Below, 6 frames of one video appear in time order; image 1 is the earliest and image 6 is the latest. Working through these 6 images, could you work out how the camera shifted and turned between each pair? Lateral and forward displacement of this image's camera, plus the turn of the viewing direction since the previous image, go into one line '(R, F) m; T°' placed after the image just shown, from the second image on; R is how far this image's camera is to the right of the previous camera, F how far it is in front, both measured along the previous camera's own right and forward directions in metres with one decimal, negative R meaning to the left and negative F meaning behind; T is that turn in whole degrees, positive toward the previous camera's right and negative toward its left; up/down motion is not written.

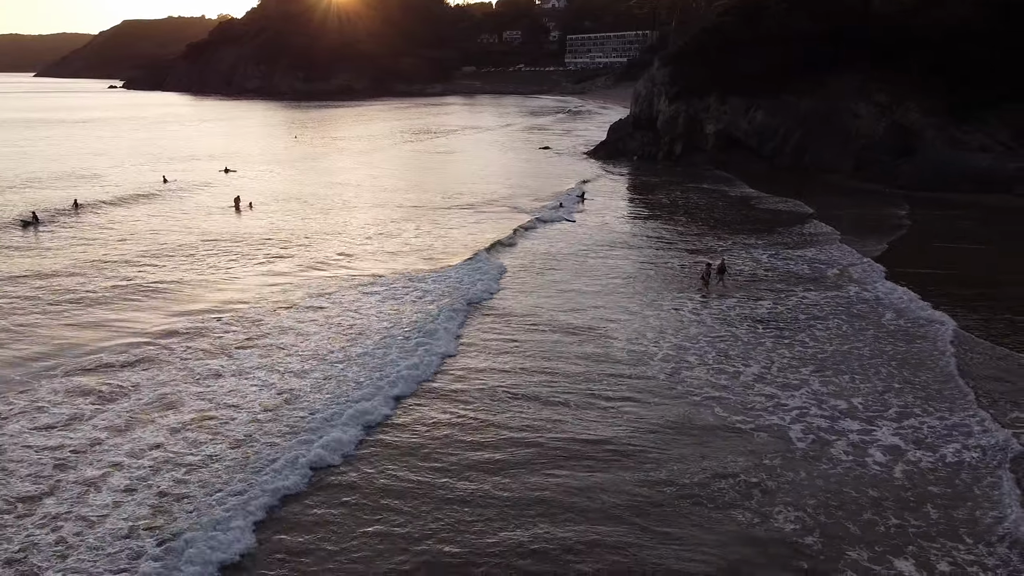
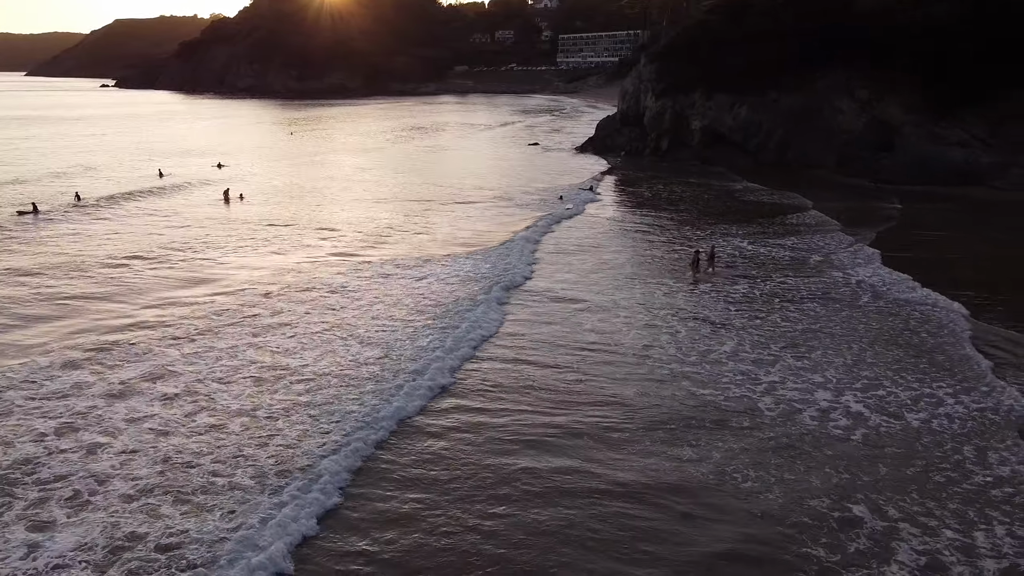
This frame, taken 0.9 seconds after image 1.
(+0.2, -0.6) m; +1°
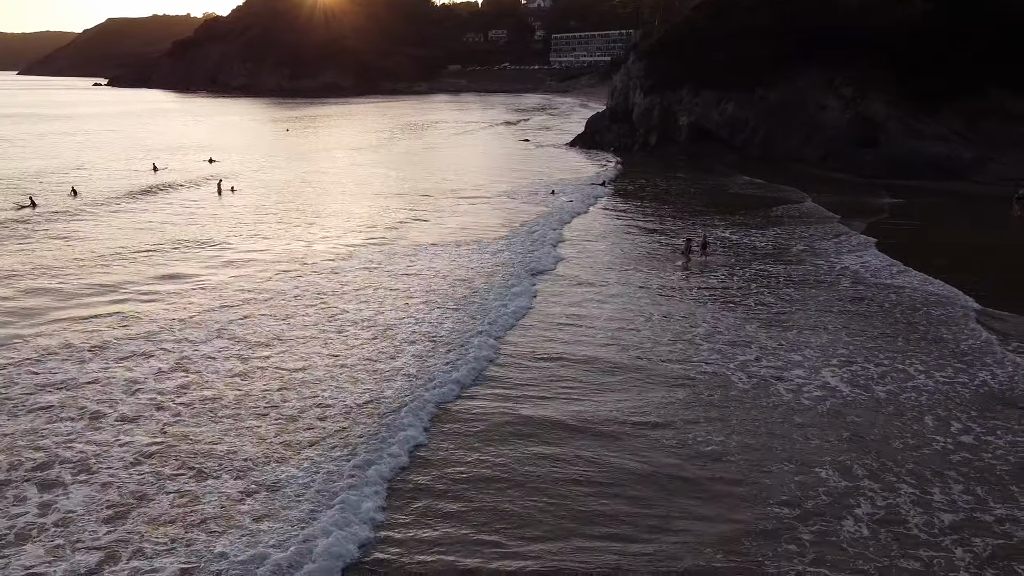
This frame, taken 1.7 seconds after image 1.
(+0.2, -0.5) m; 0°
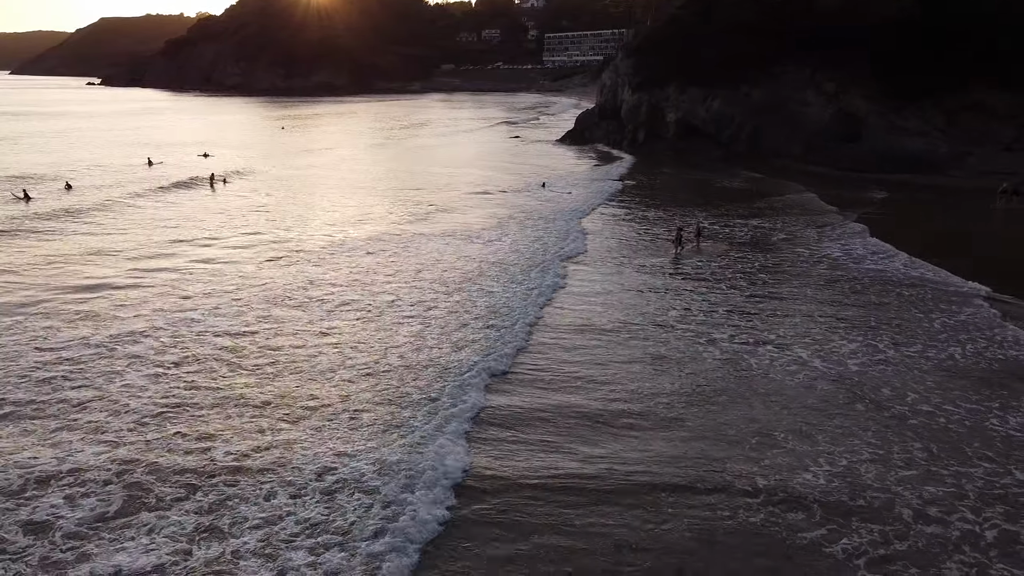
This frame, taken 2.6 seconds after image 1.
(+0.2, -0.5) m; 0°
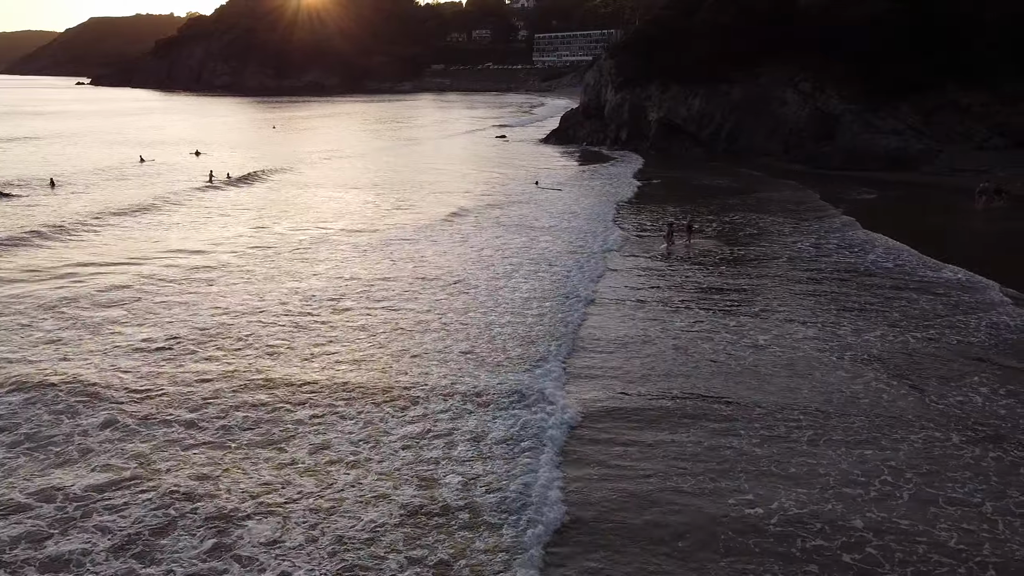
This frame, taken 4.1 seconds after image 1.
(+0.3, -0.7) m; +1°
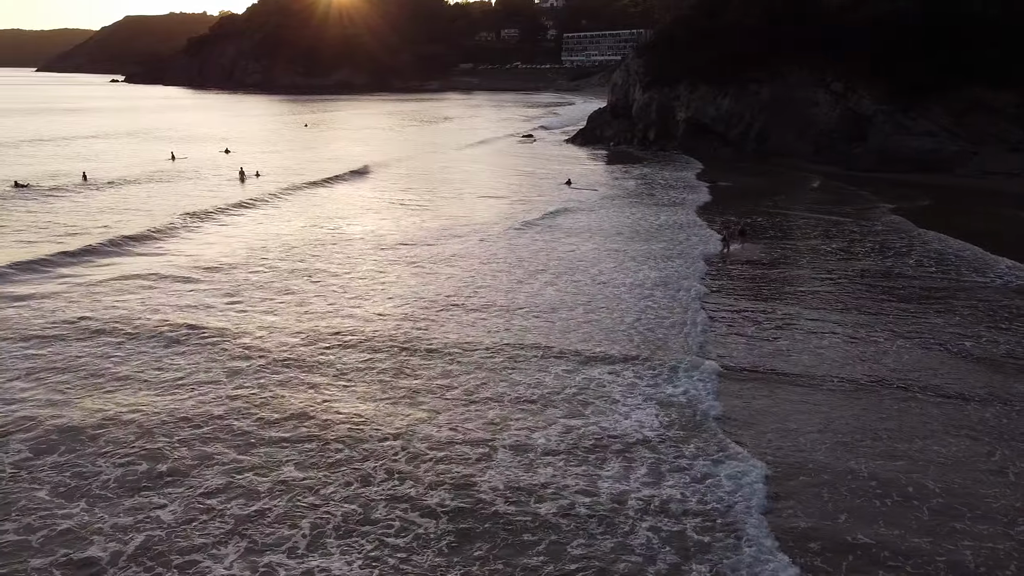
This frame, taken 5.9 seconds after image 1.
(0.0, +0.1) m; -2°
